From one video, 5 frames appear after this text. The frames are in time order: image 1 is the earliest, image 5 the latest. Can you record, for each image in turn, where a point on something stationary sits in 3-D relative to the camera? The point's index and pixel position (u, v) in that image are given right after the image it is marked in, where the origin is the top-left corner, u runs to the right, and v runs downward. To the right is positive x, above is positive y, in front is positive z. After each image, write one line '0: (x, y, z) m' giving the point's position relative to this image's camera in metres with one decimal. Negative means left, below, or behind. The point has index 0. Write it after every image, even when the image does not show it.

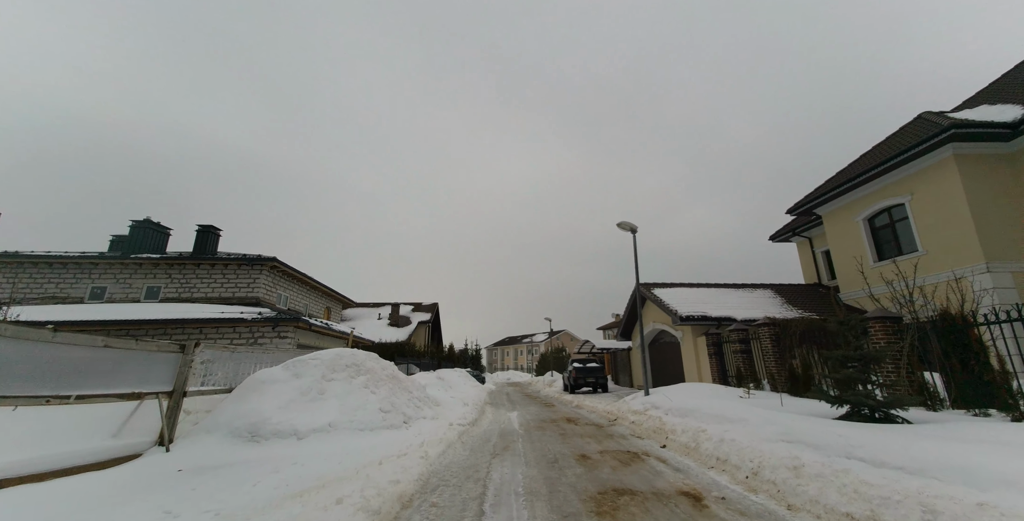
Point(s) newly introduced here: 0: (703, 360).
0: (+7.3, -3.9, +15.1) m
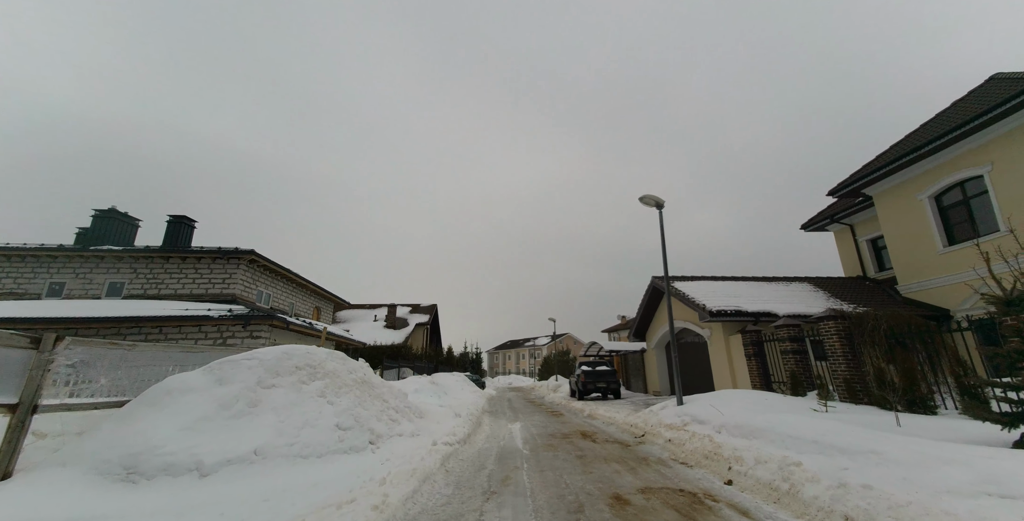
0: (+7.4, -3.4, +12.9) m
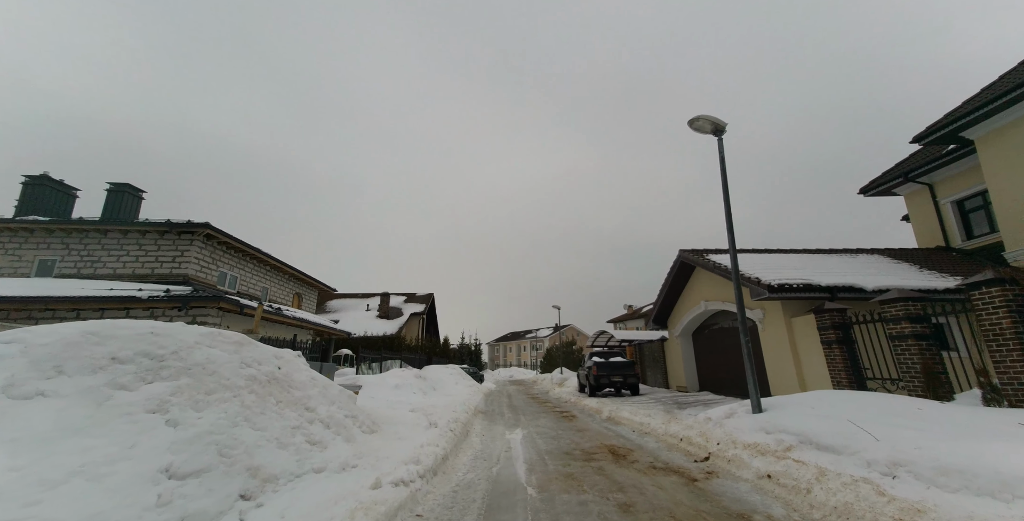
0: (+7.4, -2.3, +9.9) m
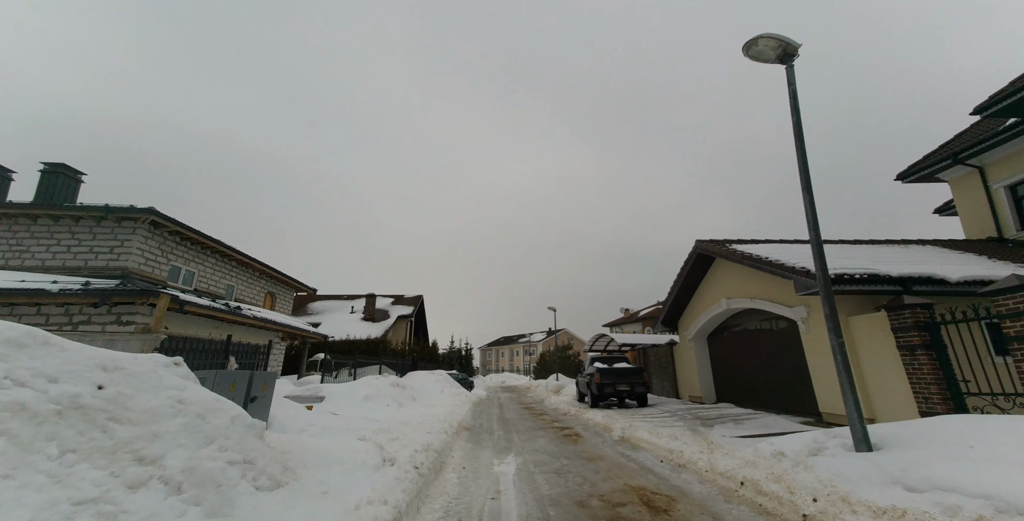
0: (+7.2, -2.0, +7.9) m
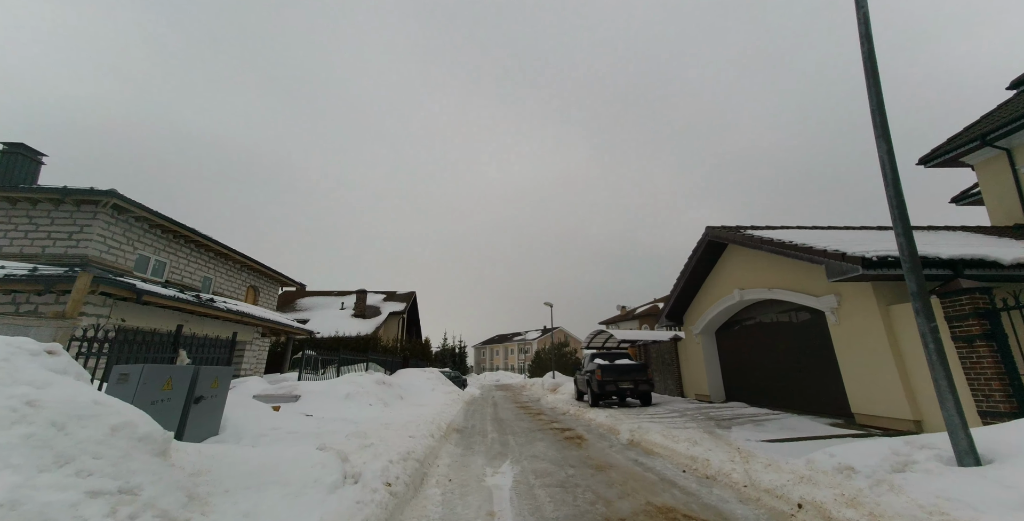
0: (+7.1, -1.6, +6.9) m
